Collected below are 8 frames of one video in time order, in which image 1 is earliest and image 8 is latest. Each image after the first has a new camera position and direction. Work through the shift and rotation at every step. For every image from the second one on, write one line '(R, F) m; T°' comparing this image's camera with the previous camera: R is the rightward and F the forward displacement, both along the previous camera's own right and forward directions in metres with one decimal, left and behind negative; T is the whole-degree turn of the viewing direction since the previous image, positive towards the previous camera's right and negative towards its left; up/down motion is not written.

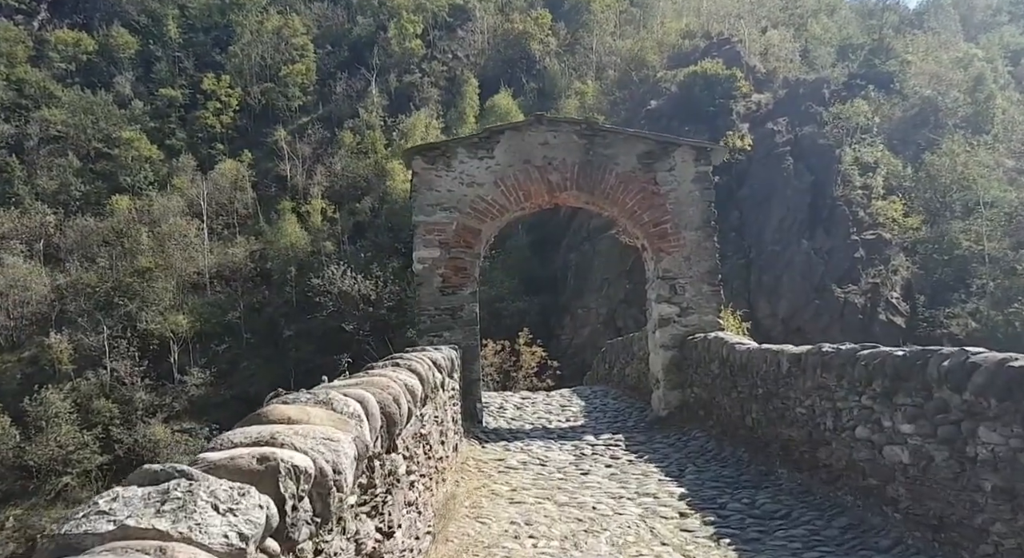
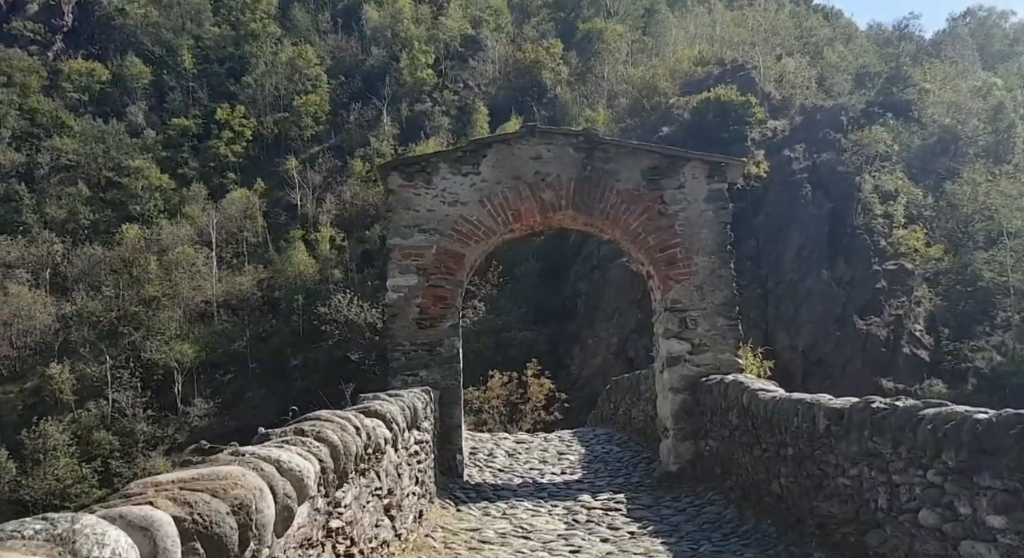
(+0.2, +1.1) m; -1°
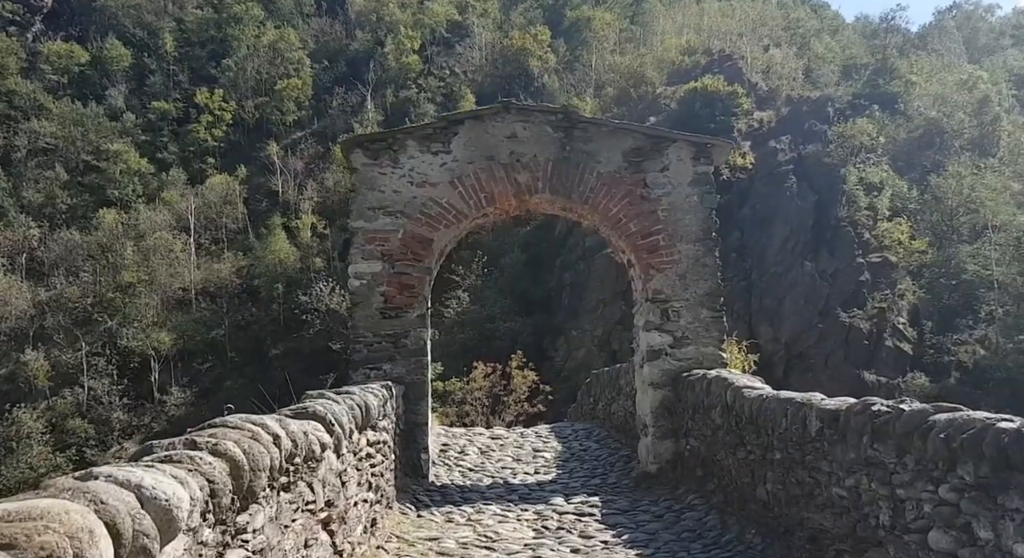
(+0.1, +0.5) m; +1°
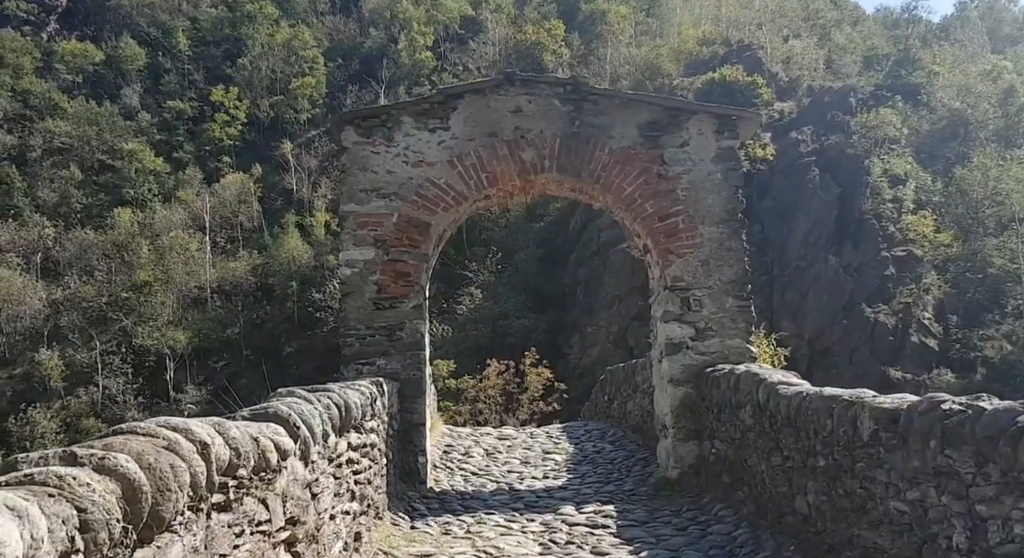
(+0.1, +0.6) m; -1°
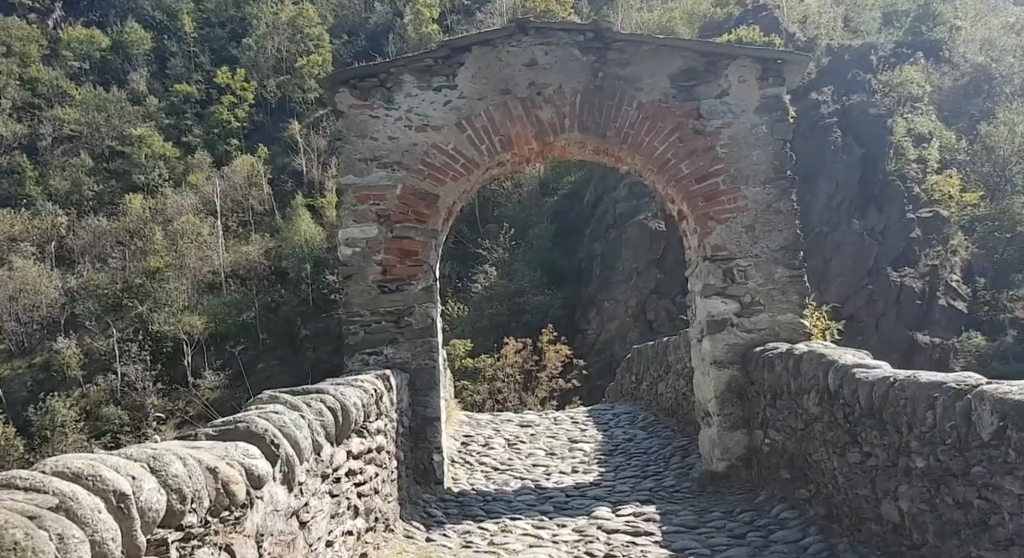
(0.0, +0.7) m; -1°
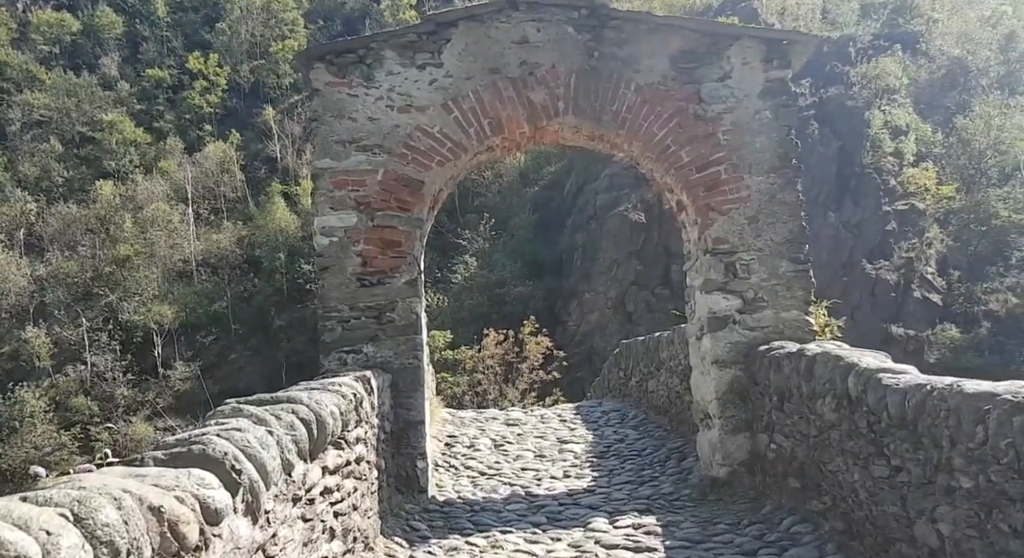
(-0.1, +0.4) m; +2°
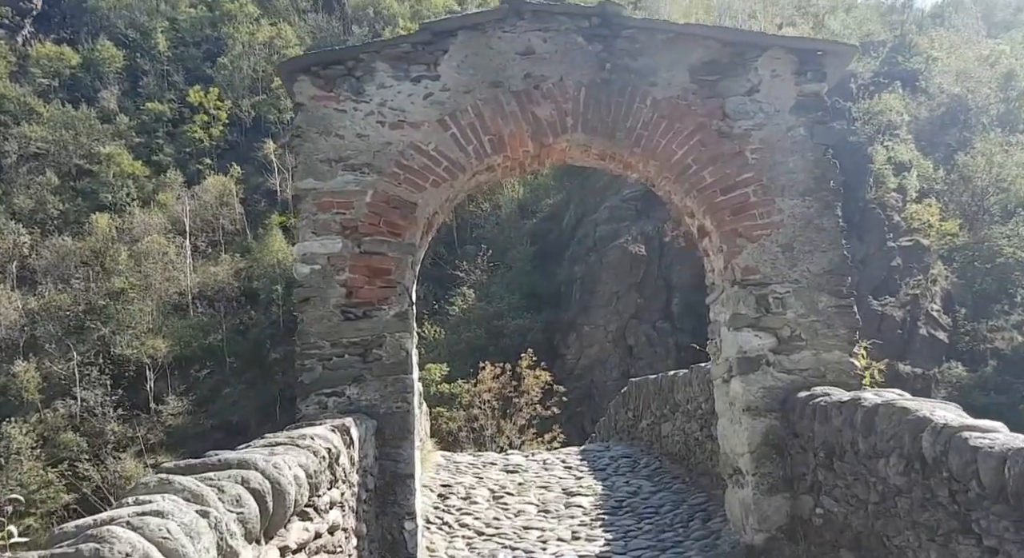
(0.0, +0.6) m; 0°
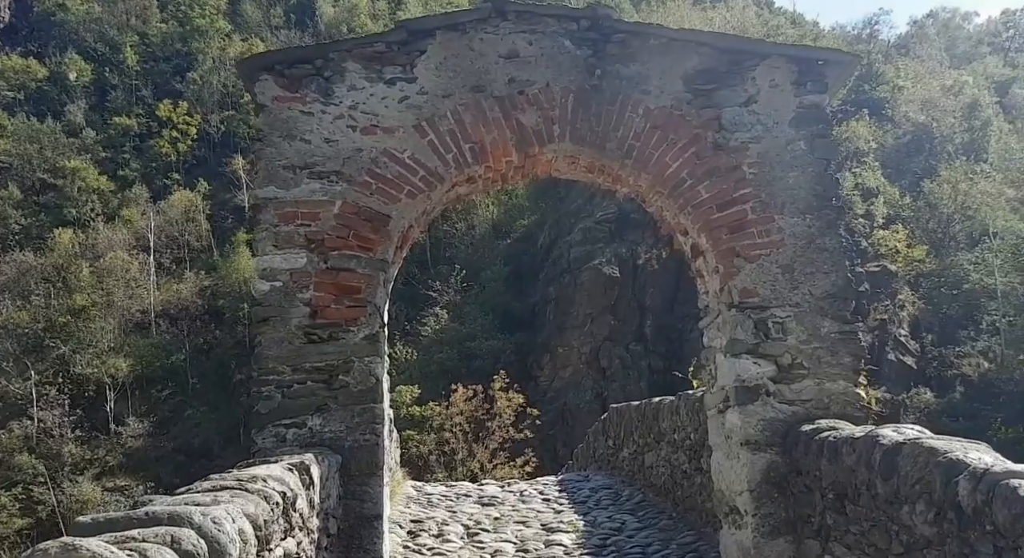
(0.0, +0.4) m; +2°
